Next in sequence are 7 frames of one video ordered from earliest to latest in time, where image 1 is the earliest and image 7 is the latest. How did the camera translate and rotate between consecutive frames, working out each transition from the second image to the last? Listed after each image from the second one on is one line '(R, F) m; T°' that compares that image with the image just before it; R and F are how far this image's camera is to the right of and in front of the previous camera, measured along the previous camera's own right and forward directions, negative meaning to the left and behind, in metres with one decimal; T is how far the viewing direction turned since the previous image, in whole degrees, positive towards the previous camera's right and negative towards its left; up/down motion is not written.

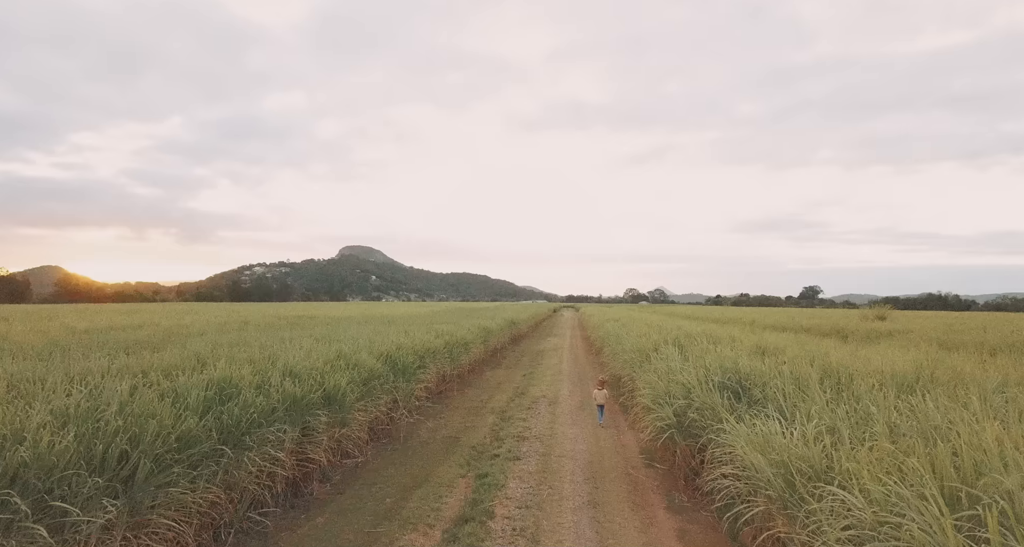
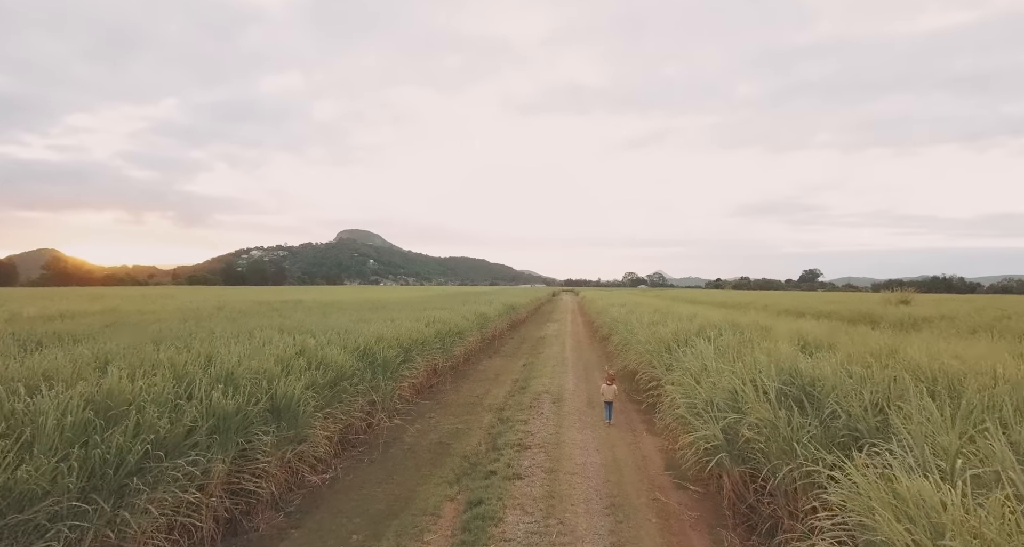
(0.0, +1.2) m; 0°
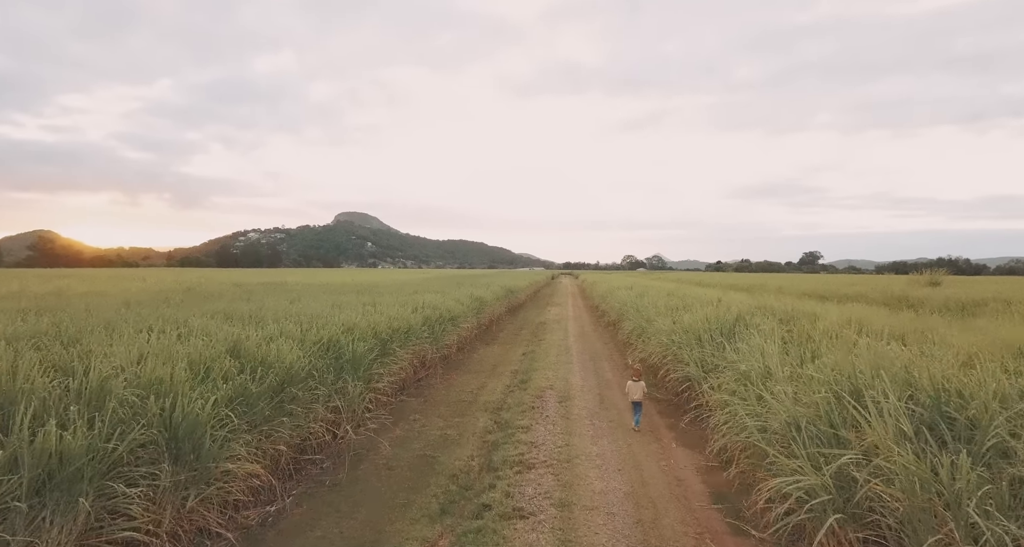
(0.0, +1.4) m; 0°
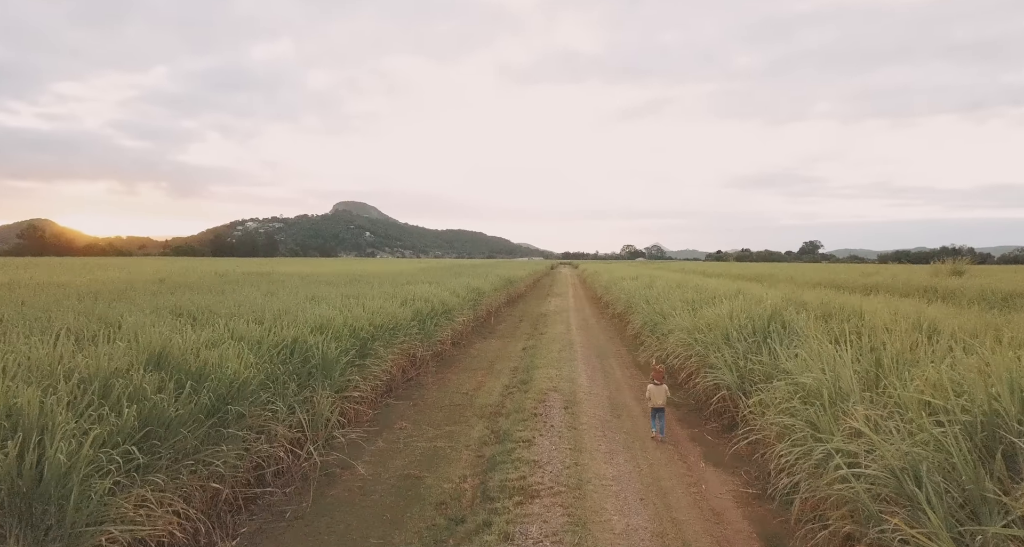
(0.0, +0.9) m; 0°
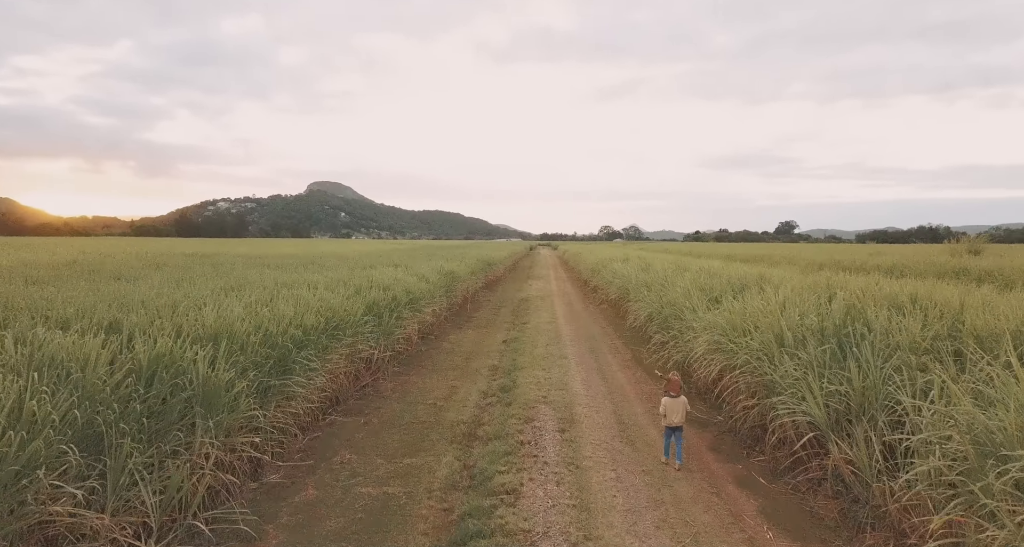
(0.0, +1.7) m; +3°
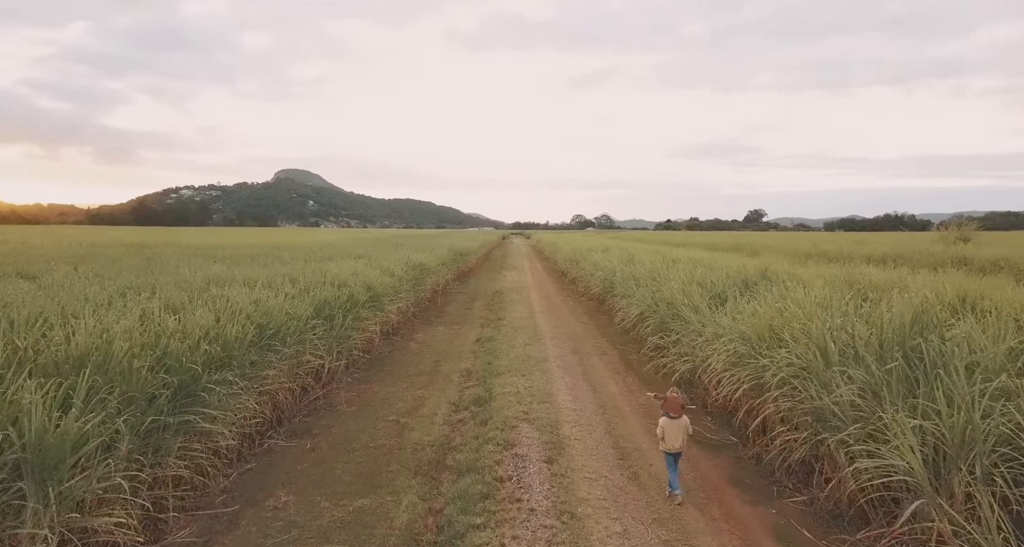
(0.0, +1.0) m; +3°
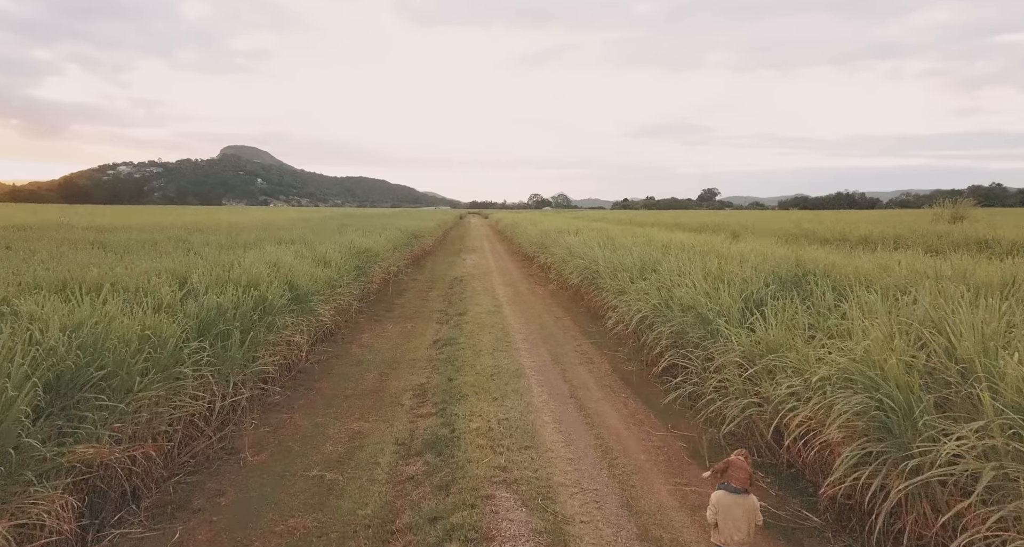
(-0.1, +1.7) m; +5°
